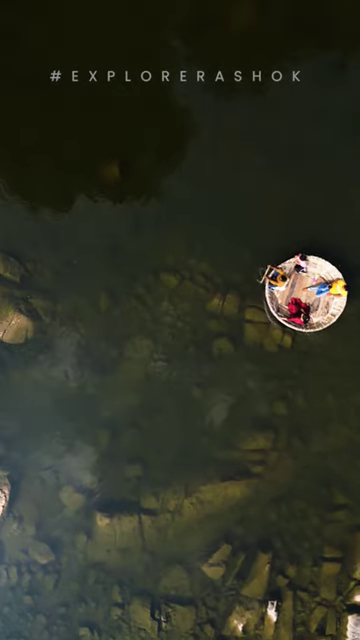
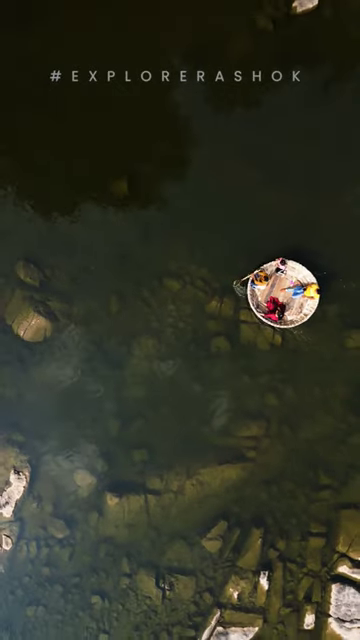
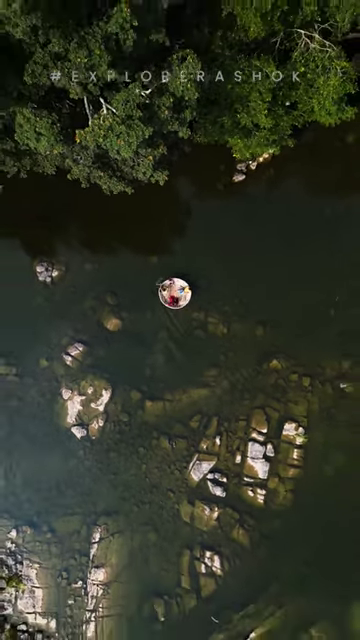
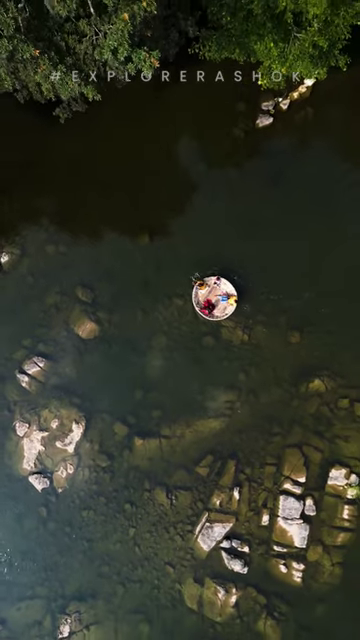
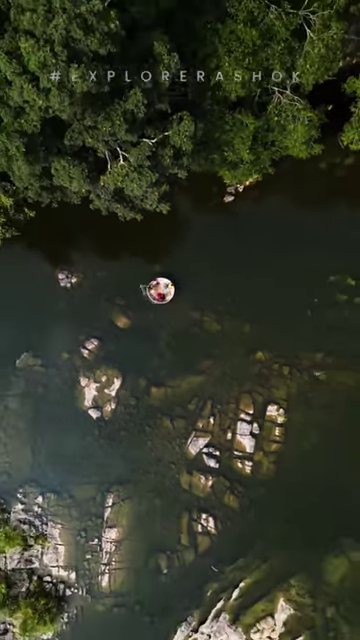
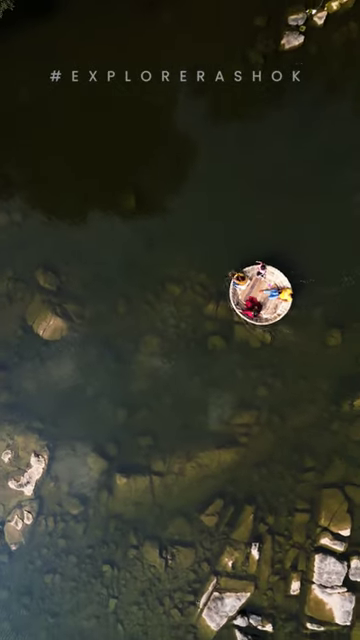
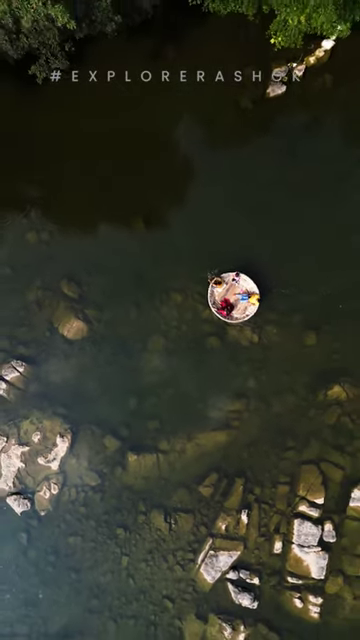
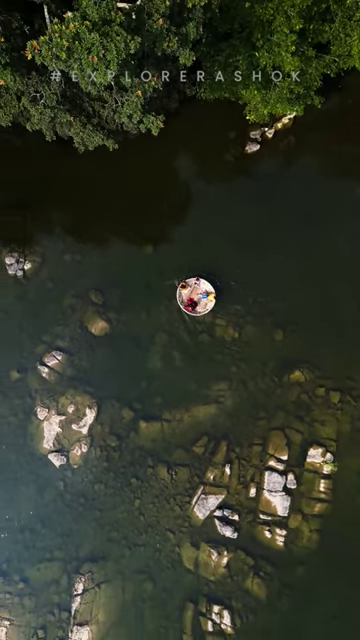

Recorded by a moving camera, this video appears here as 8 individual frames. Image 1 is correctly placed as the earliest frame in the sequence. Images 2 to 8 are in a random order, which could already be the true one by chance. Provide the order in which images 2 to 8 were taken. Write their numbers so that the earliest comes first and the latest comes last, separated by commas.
2, 6, 7, 4, 8, 3, 5
